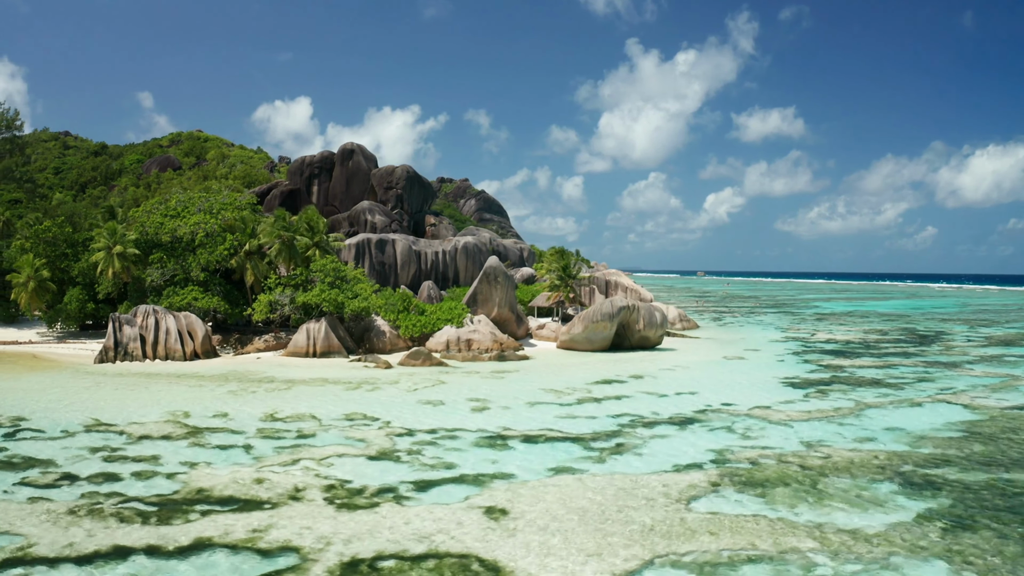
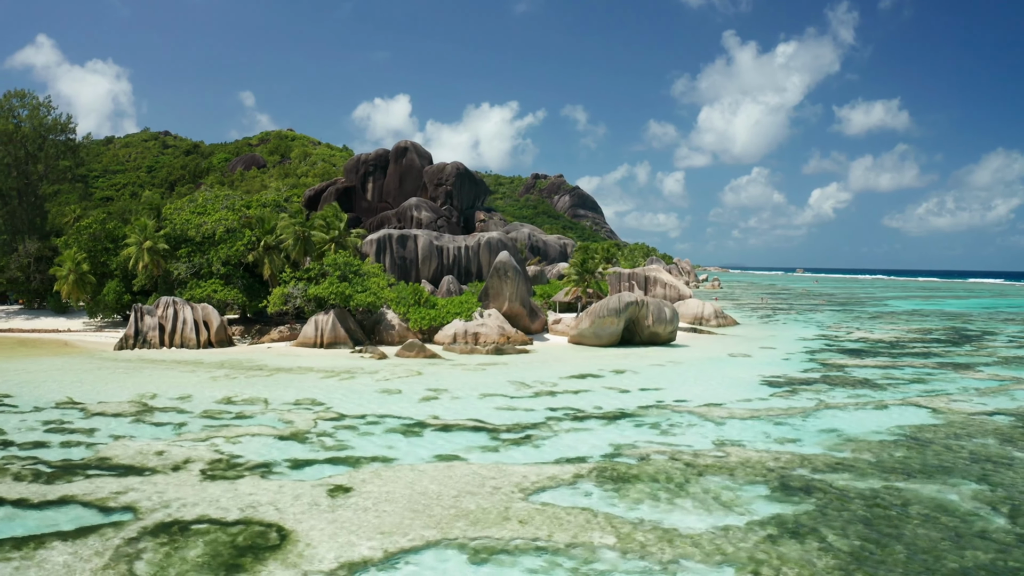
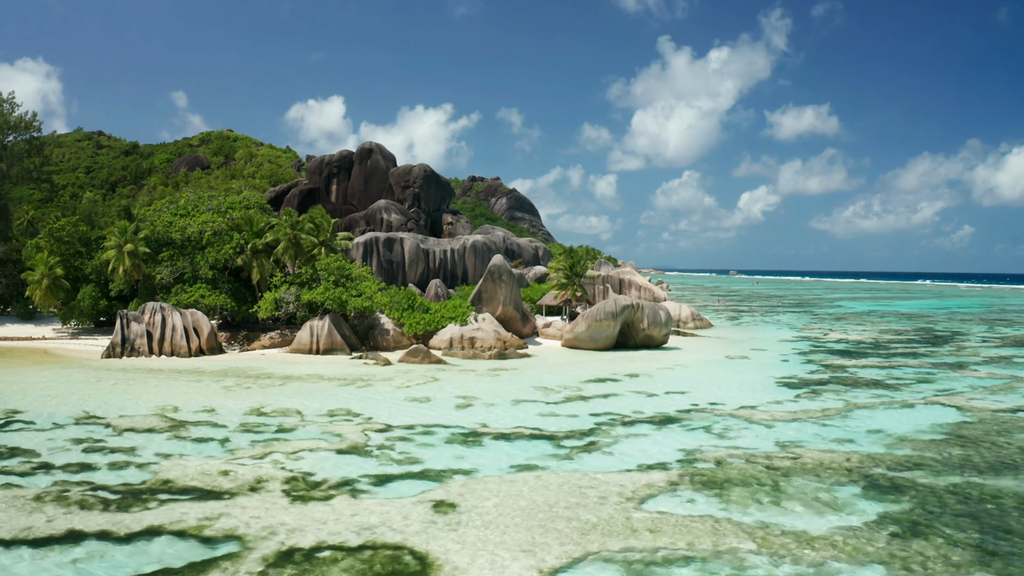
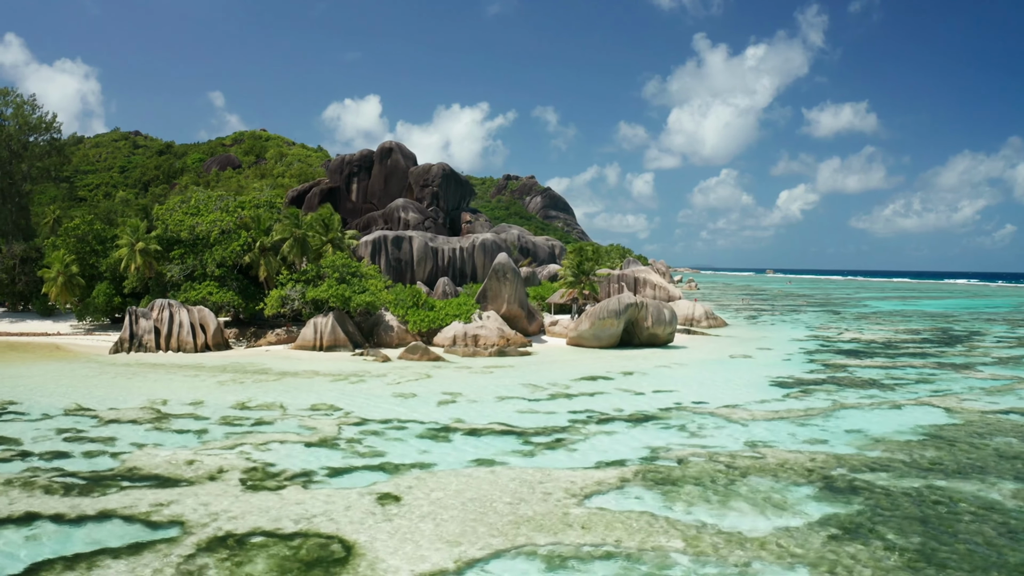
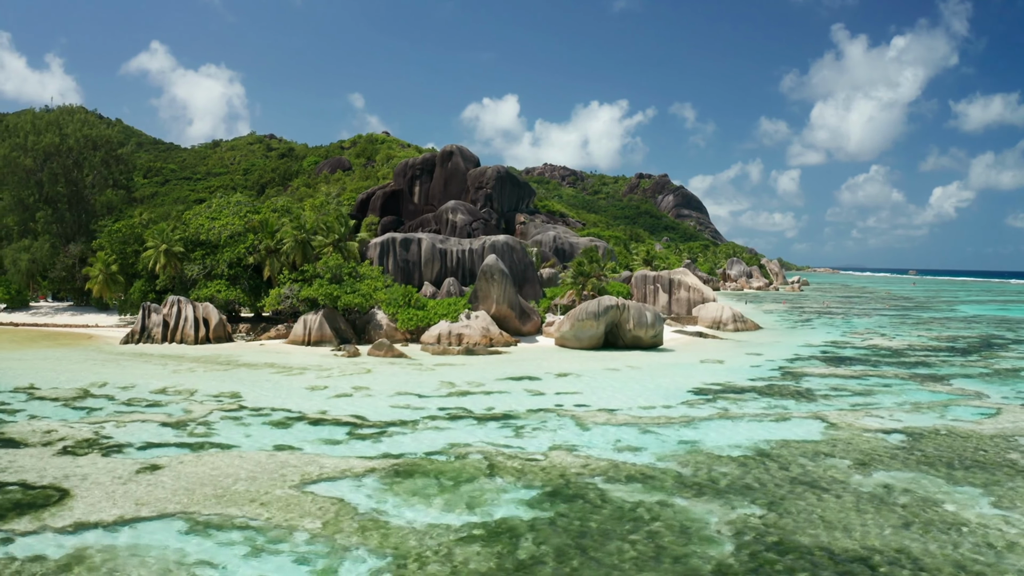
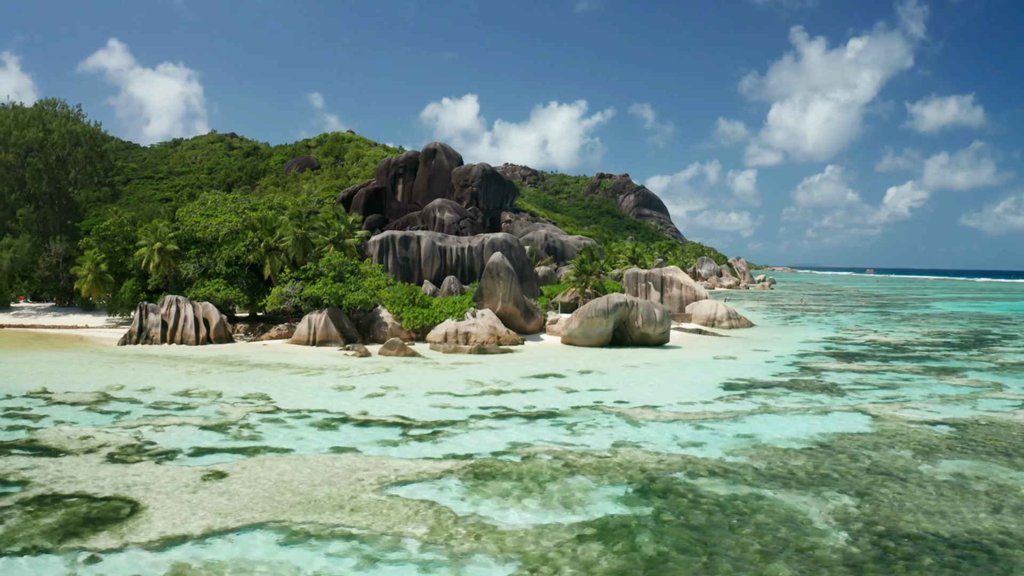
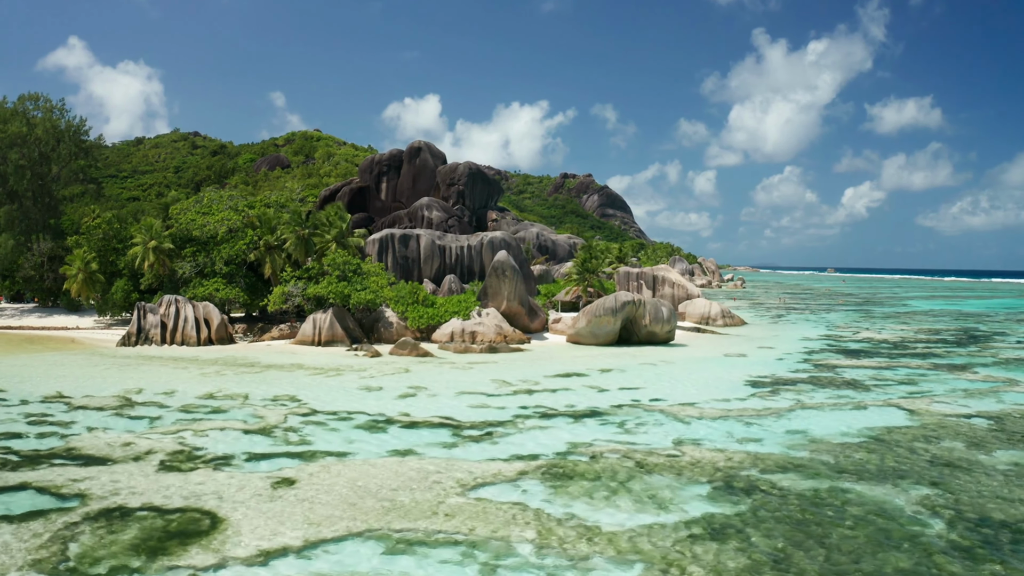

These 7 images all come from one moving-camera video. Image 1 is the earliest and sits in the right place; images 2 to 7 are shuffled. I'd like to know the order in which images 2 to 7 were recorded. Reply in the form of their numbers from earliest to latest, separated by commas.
3, 4, 2, 7, 6, 5
